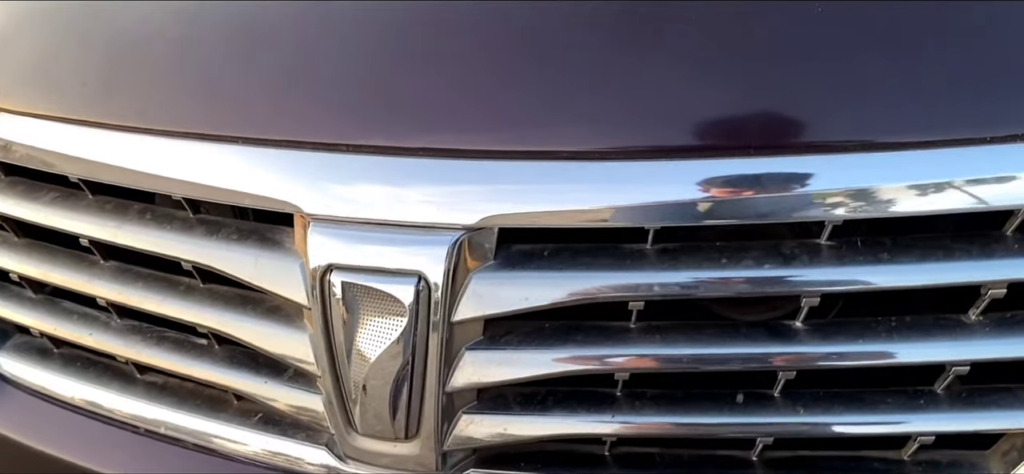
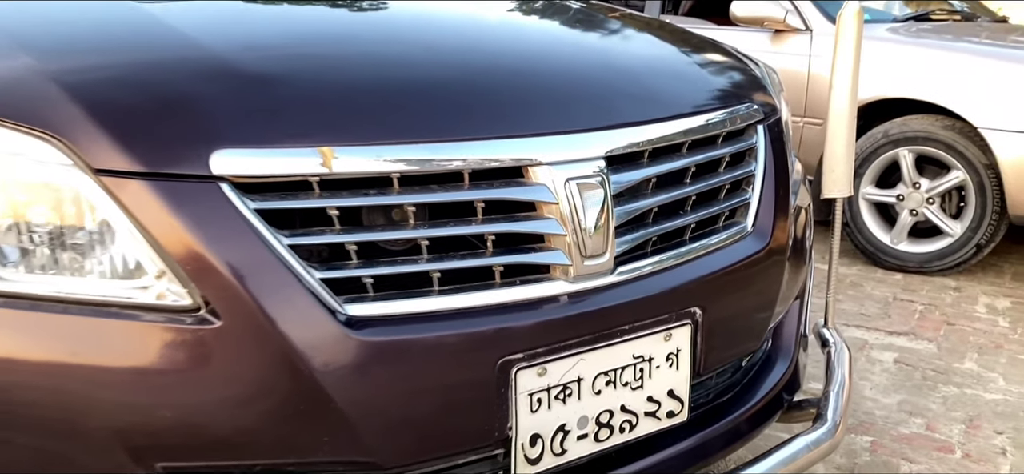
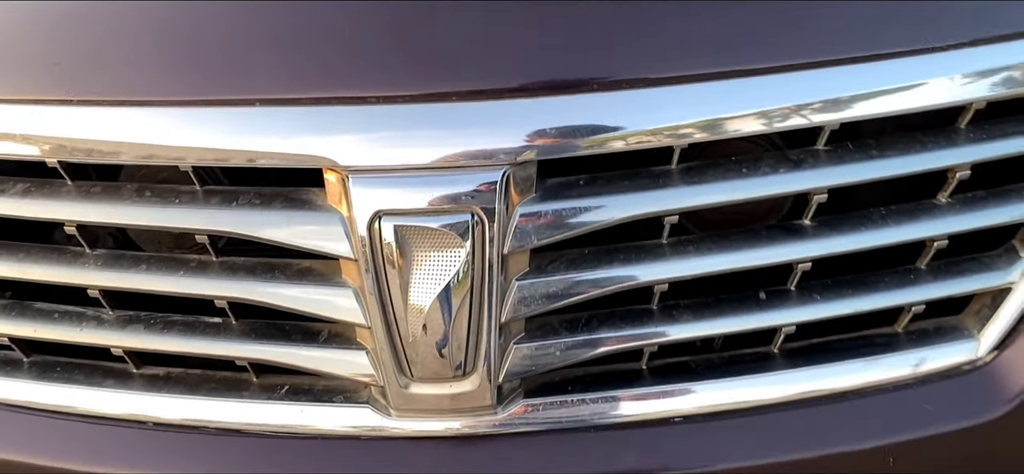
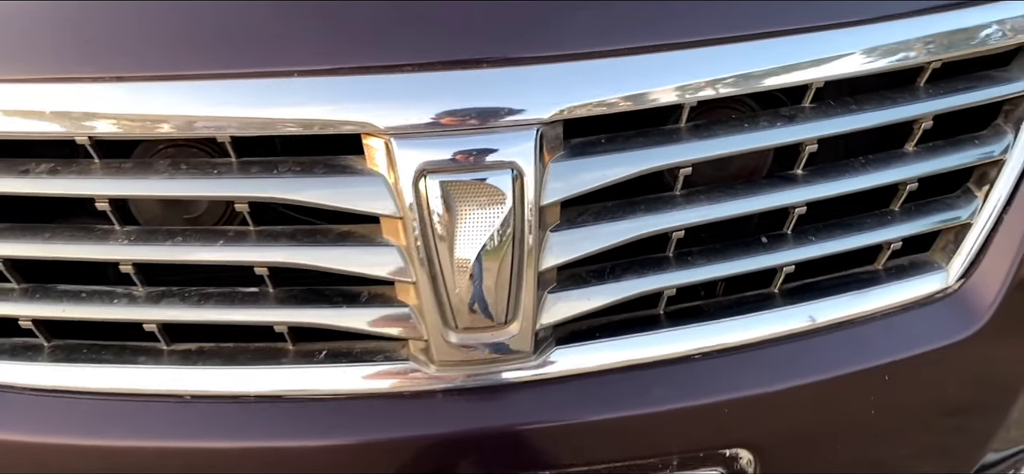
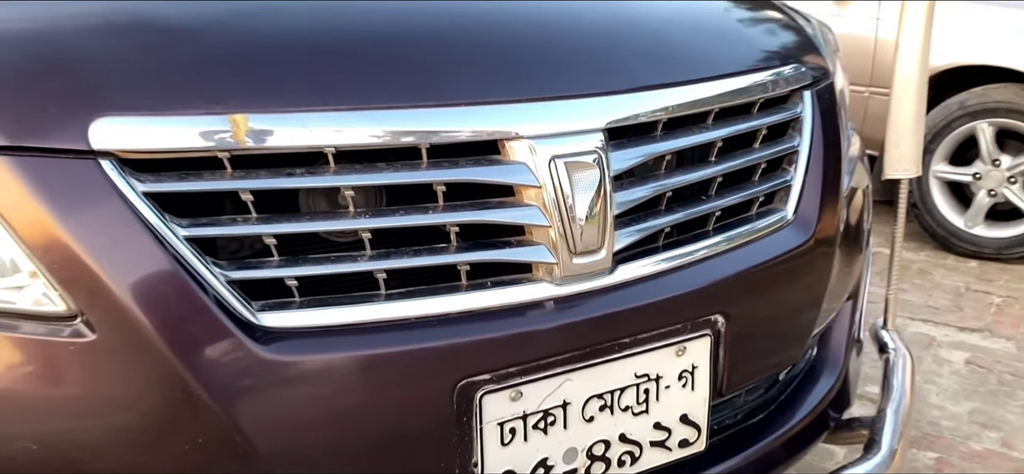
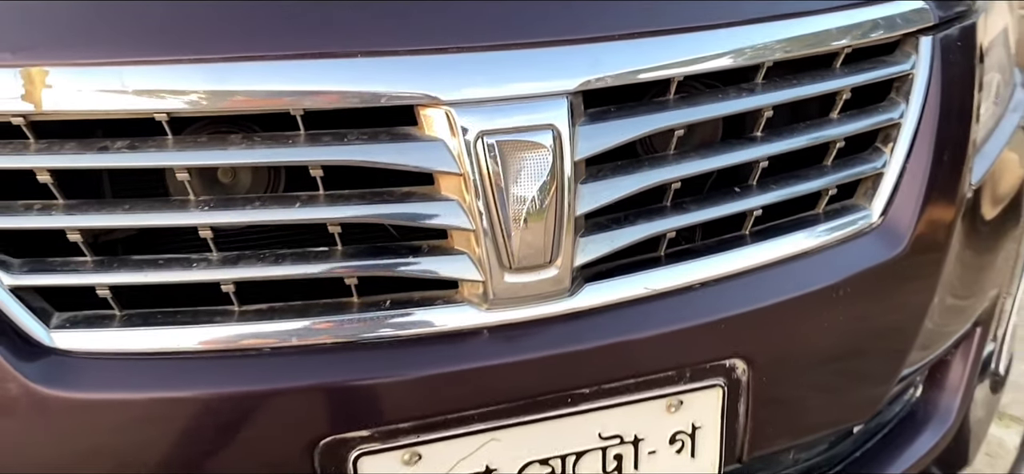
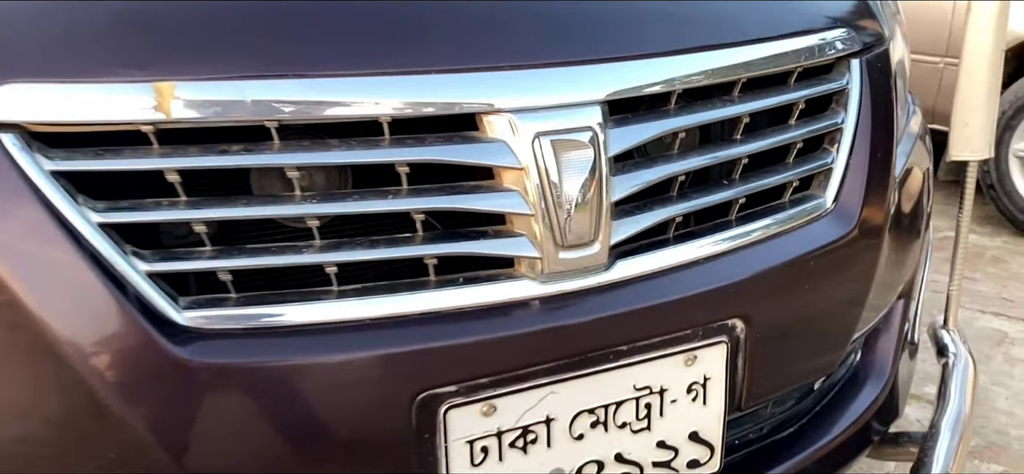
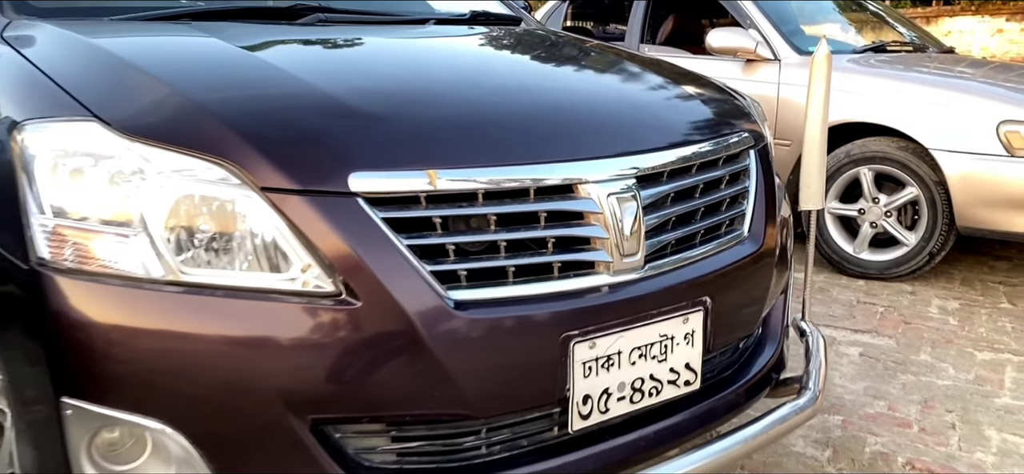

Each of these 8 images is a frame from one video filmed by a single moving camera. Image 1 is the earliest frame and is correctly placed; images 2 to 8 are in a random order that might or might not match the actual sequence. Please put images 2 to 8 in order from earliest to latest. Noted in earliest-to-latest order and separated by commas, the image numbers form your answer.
3, 4, 6, 7, 5, 2, 8
